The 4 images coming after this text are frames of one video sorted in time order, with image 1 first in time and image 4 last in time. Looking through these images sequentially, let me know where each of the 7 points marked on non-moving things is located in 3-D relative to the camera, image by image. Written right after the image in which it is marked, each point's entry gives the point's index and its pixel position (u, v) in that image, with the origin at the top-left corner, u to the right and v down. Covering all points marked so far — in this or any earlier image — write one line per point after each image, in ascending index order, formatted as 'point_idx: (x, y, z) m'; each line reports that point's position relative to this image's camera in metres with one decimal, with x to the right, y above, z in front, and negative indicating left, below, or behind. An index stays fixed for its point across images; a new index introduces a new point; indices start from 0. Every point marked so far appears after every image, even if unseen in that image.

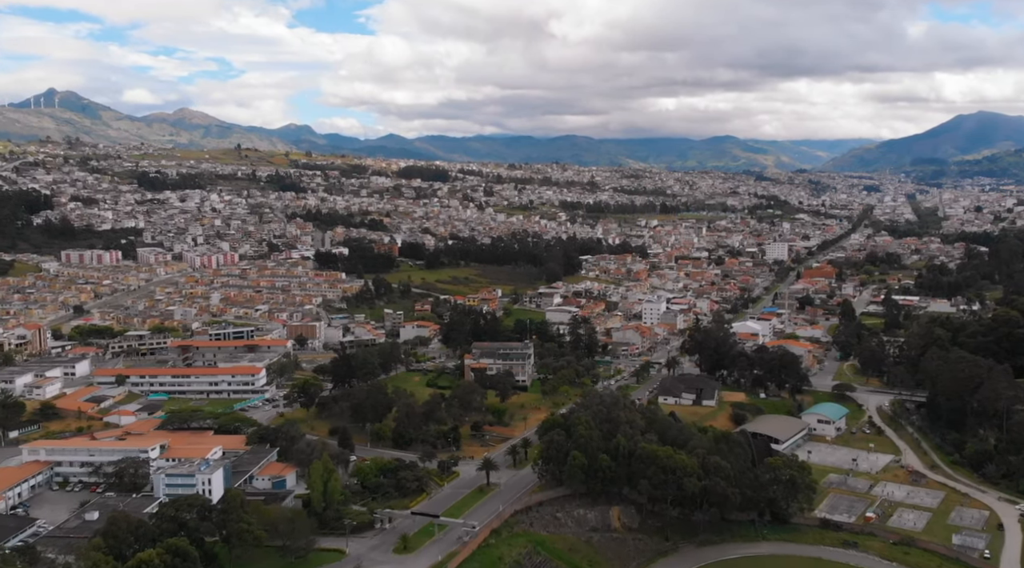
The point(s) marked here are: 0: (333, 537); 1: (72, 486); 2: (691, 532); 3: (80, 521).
0: (-3.6, -5.1, +16.7) m
1: (-10.0, -4.6, +18.9) m
2: (+4.2, -5.8, +19.6) m
3: (-8.0, -4.4, +15.5) m
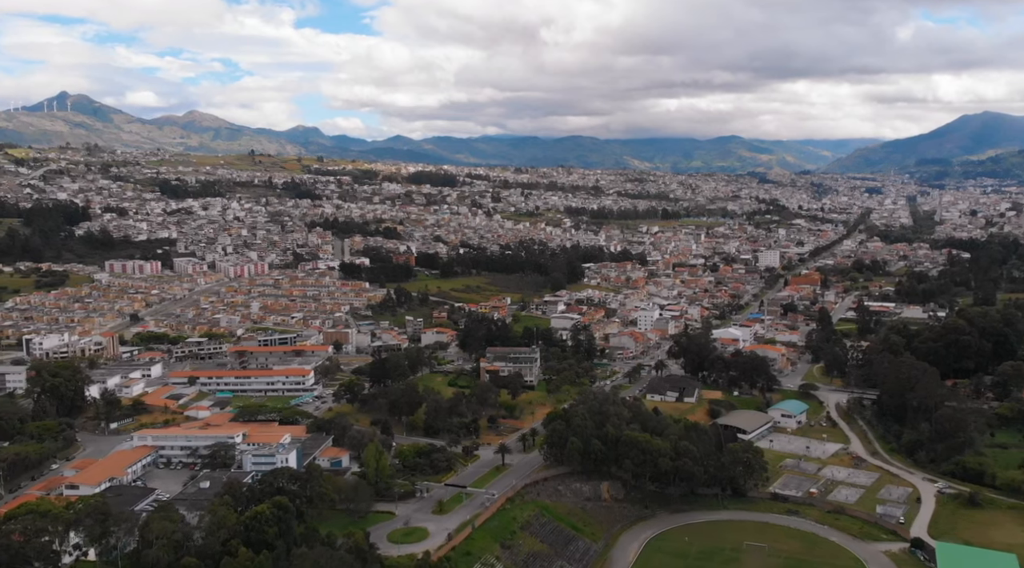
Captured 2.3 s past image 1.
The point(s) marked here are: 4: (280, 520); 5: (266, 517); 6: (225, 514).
0: (-3.3, -5.7, +21.6) m
1: (-9.7, -5.2, +23.8) m
2: (+4.5, -6.4, +24.4) m
3: (-7.7, -5.0, +20.4) m
4: (-4.9, -5.0, +17.4) m
5: (-5.1, -4.9, +17.2) m
6: (-6.0, -4.8, +17.4) m
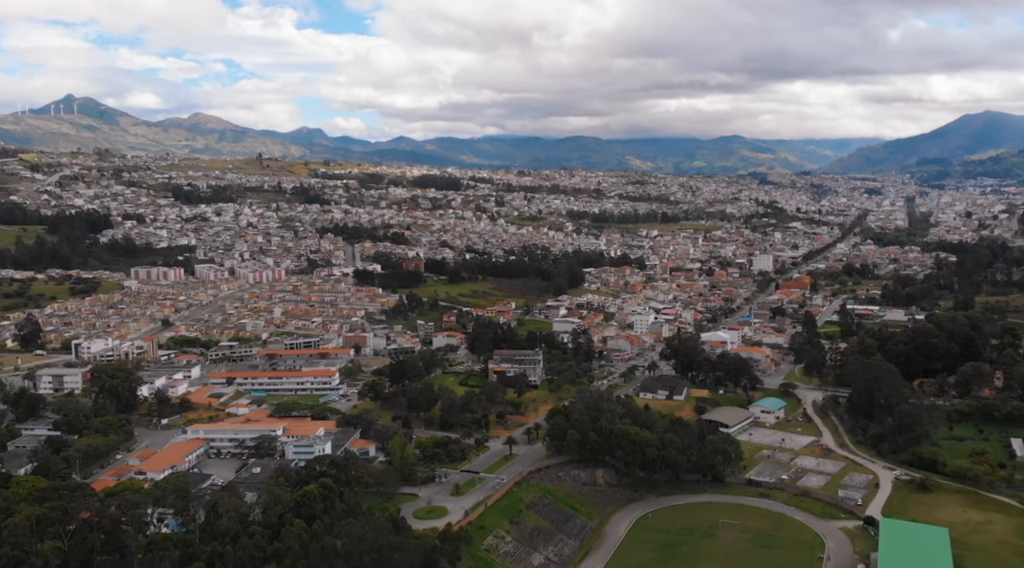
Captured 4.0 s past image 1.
0: (-3.1, -6.1, +25.0) m
1: (-9.5, -5.6, +27.3) m
2: (+4.8, -6.8, +27.8) m
3: (-7.5, -5.4, +23.8) m
4: (-4.7, -5.4, +20.8) m
5: (-4.9, -5.3, +20.6) m
6: (-5.8, -5.2, +20.8) m
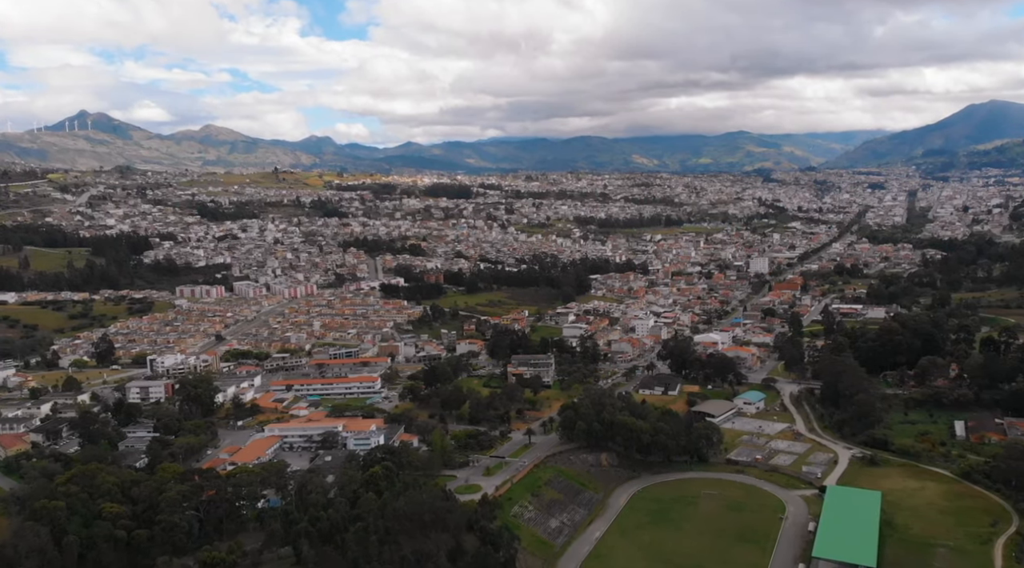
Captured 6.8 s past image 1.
0: (-2.3, -6.9, +30.9) m
1: (-8.7, -6.6, +33.3) m
2: (+5.6, -7.4, +33.6) m
3: (-6.8, -6.4, +29.8) m
4: (-4.0, -6.2, +26.8) m
5: (-4.3, -6.1, +26.6) m
6: (-5.1, -6.1, +26.8) m
